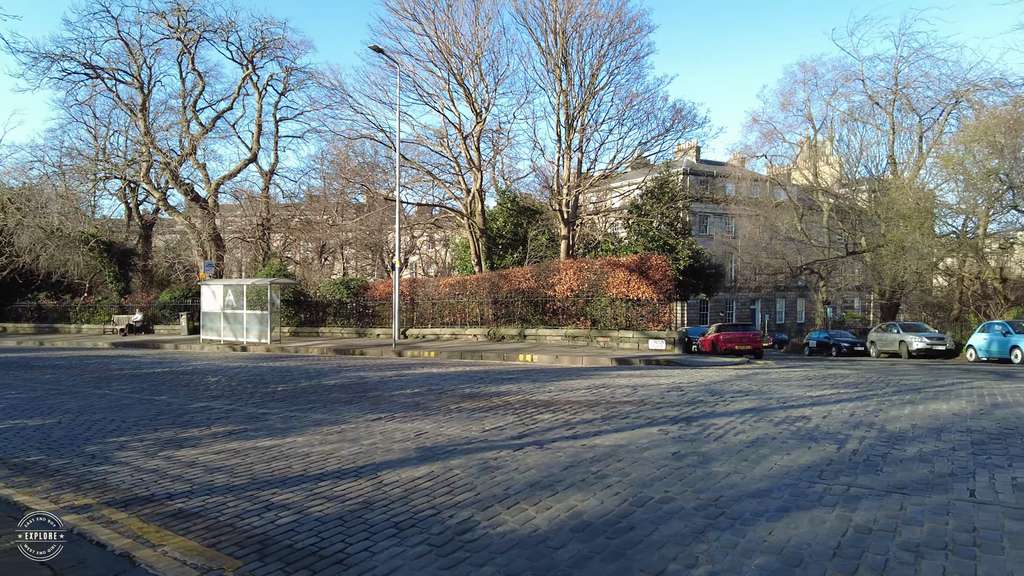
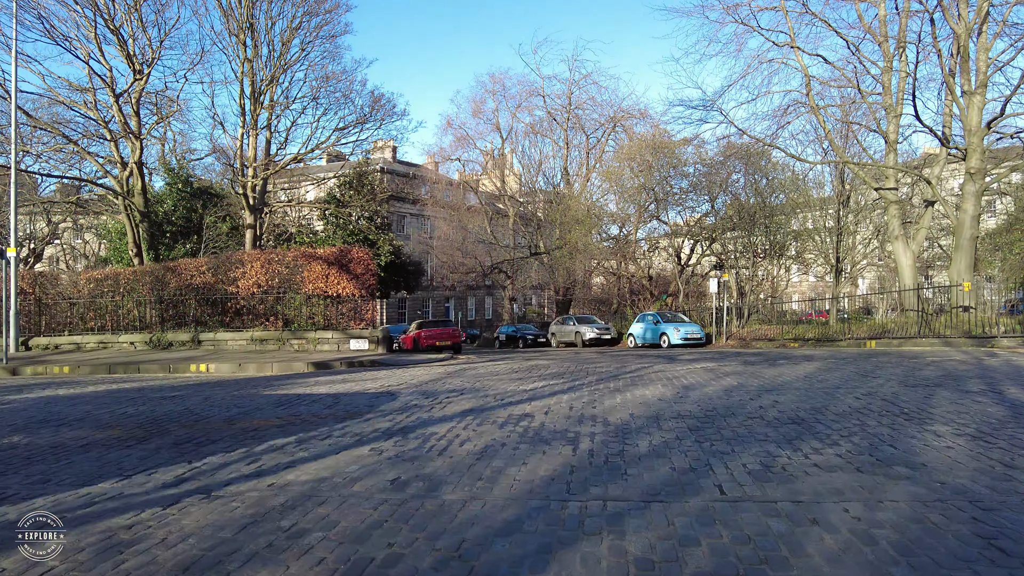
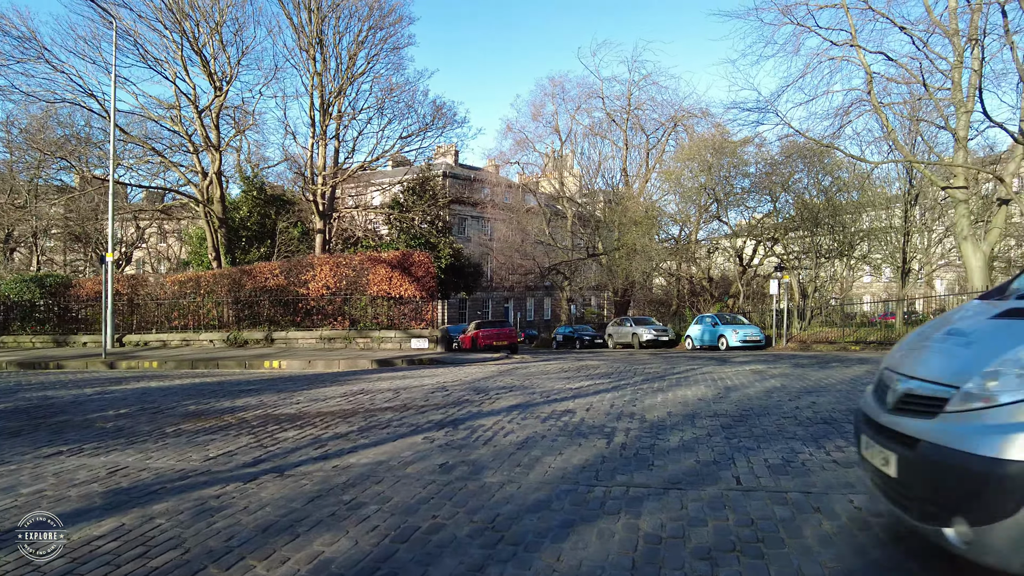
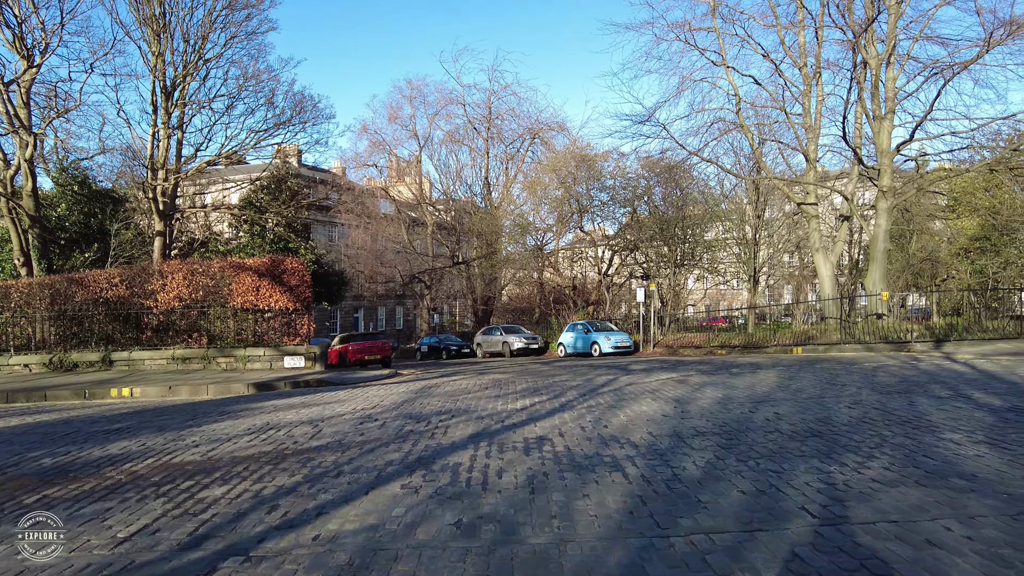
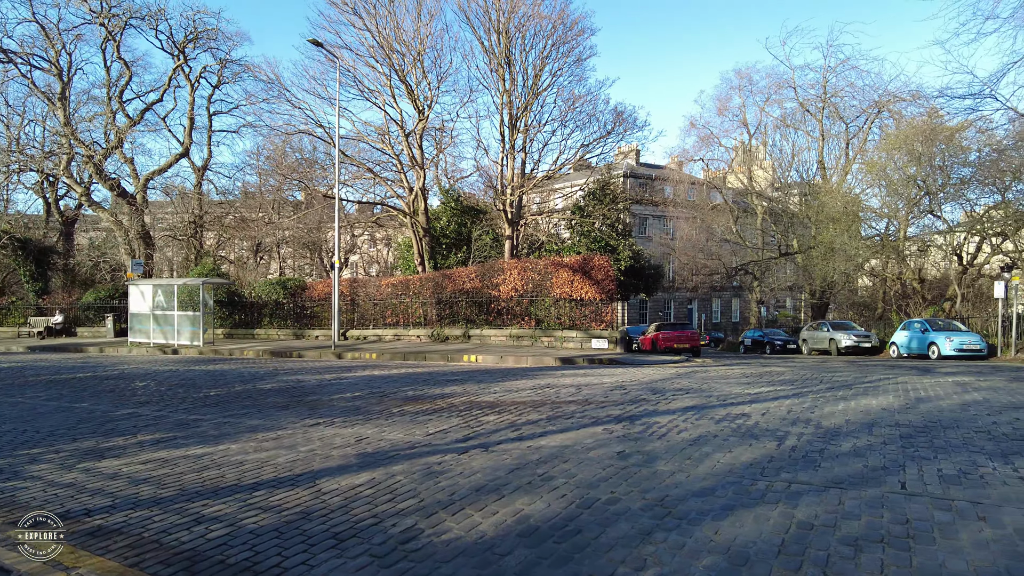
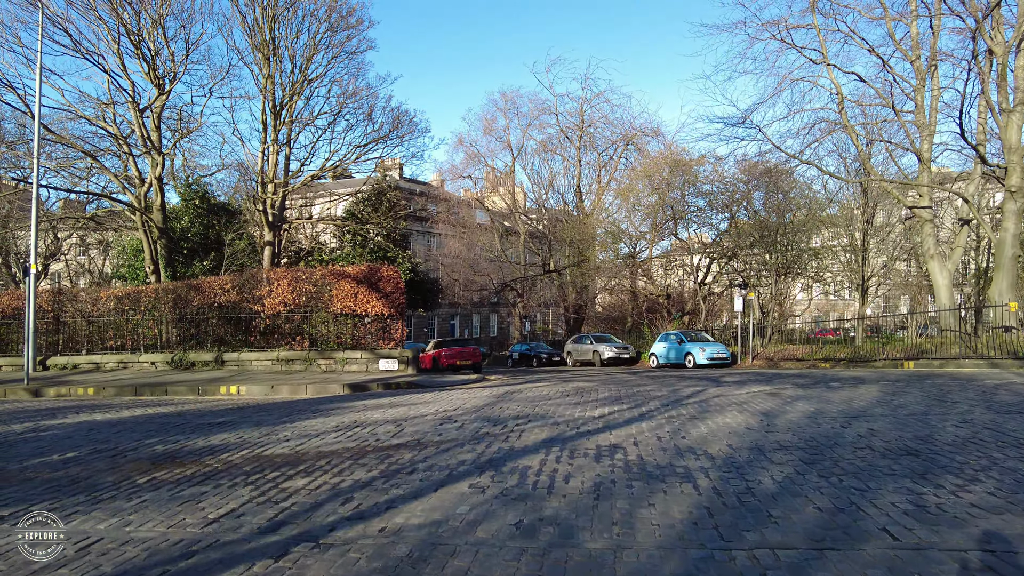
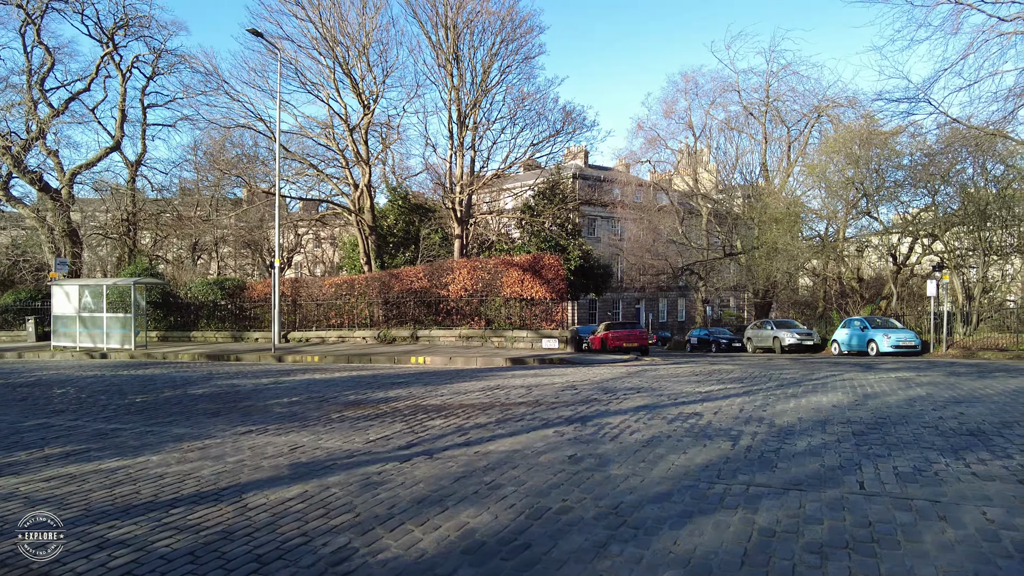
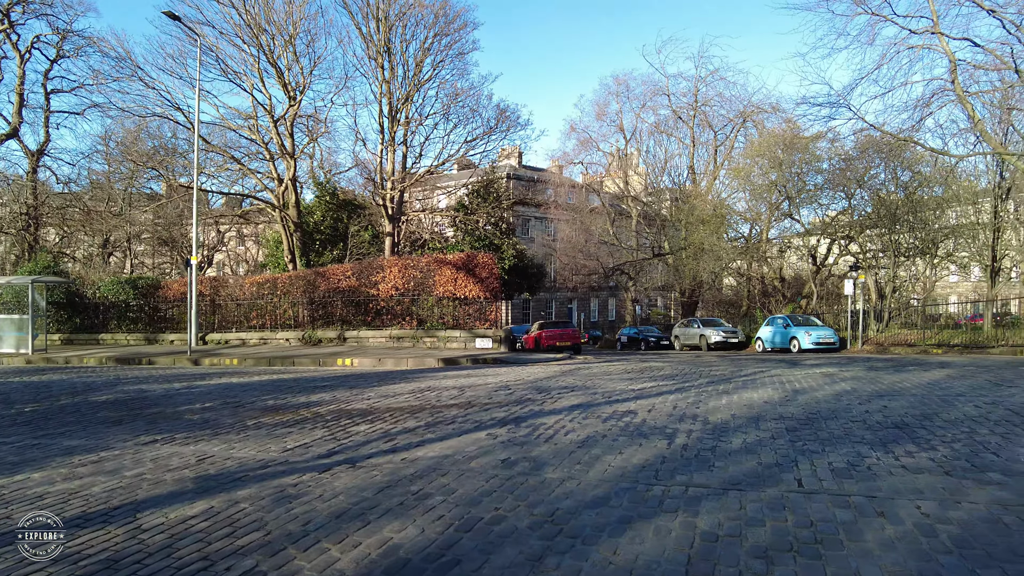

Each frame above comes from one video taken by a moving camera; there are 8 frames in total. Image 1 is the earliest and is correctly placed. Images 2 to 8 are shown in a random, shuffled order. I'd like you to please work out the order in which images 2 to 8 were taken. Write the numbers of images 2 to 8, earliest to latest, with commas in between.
5, 7, 8, 3, 2, 6, 4
